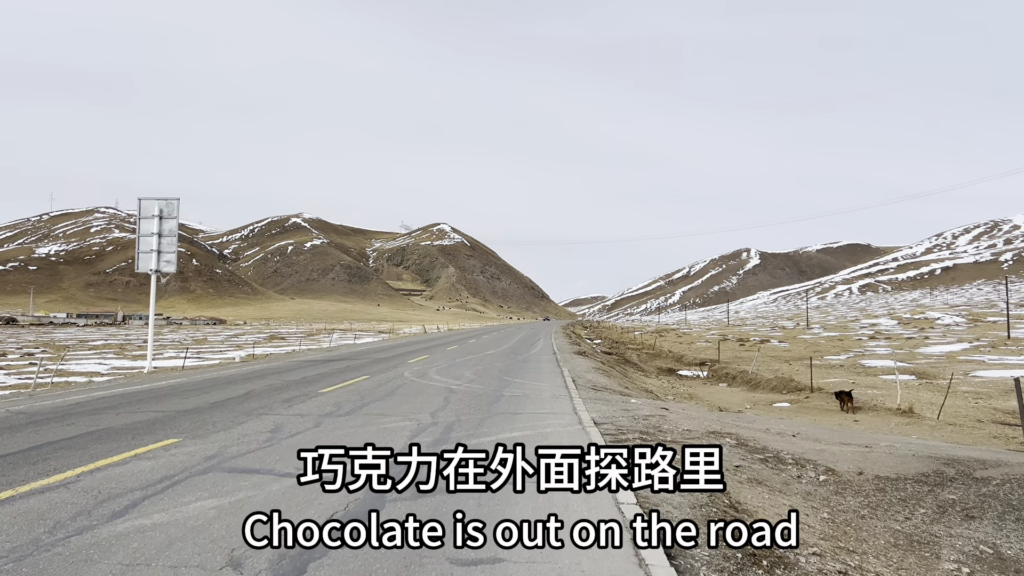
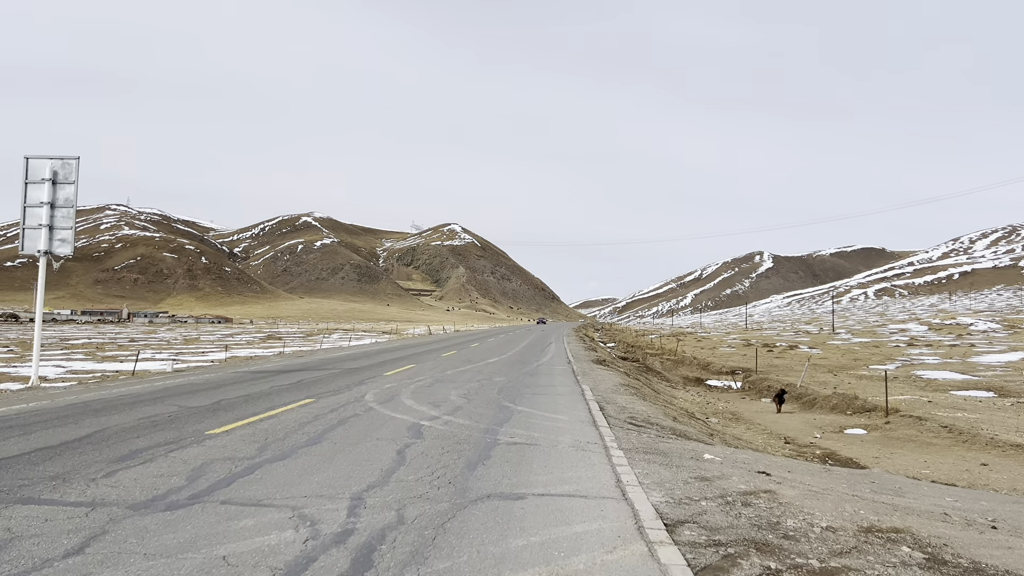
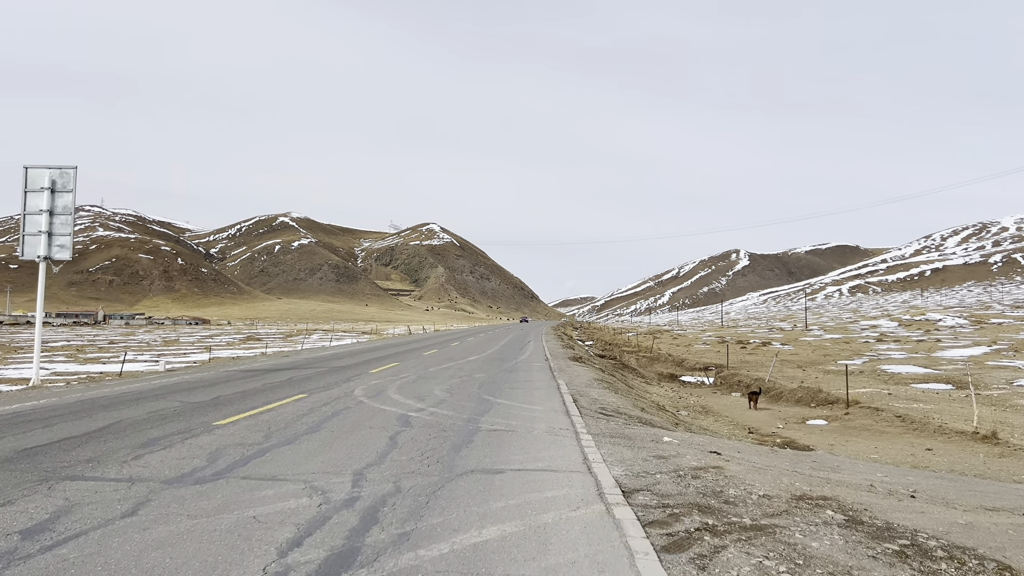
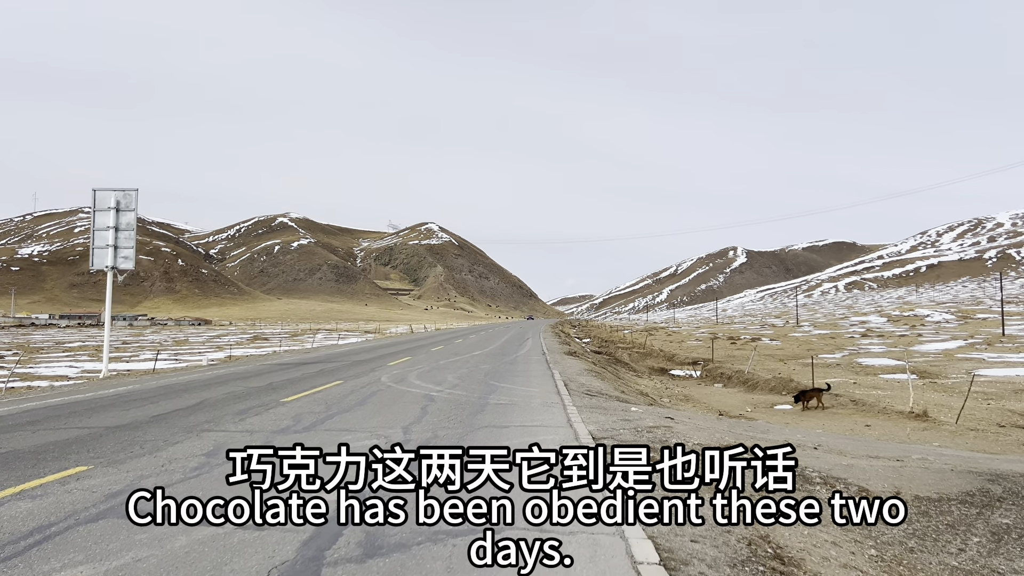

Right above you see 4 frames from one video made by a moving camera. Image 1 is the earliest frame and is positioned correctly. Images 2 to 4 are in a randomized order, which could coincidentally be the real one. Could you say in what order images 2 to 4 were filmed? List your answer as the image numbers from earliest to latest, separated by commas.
4, 3, 2
